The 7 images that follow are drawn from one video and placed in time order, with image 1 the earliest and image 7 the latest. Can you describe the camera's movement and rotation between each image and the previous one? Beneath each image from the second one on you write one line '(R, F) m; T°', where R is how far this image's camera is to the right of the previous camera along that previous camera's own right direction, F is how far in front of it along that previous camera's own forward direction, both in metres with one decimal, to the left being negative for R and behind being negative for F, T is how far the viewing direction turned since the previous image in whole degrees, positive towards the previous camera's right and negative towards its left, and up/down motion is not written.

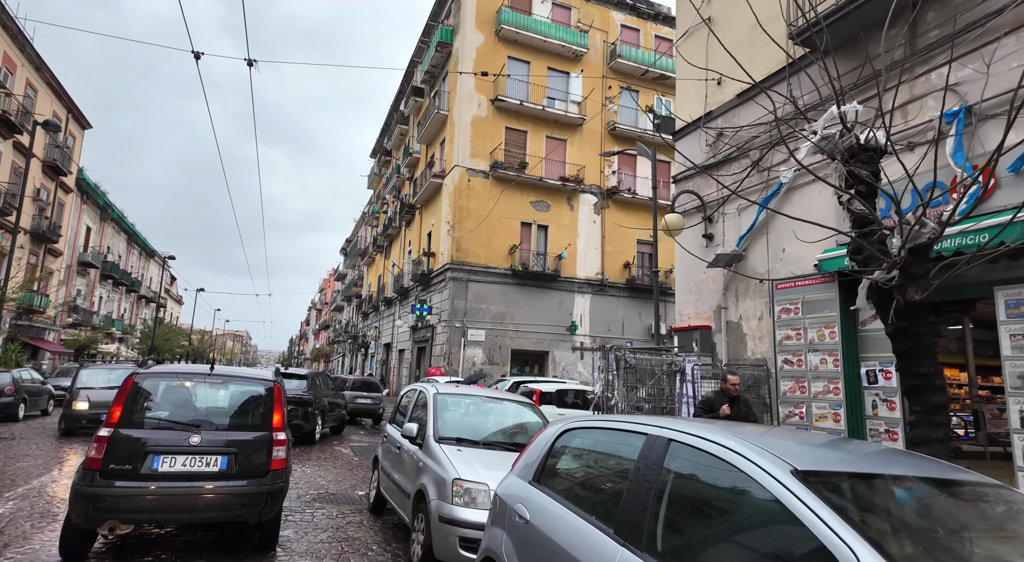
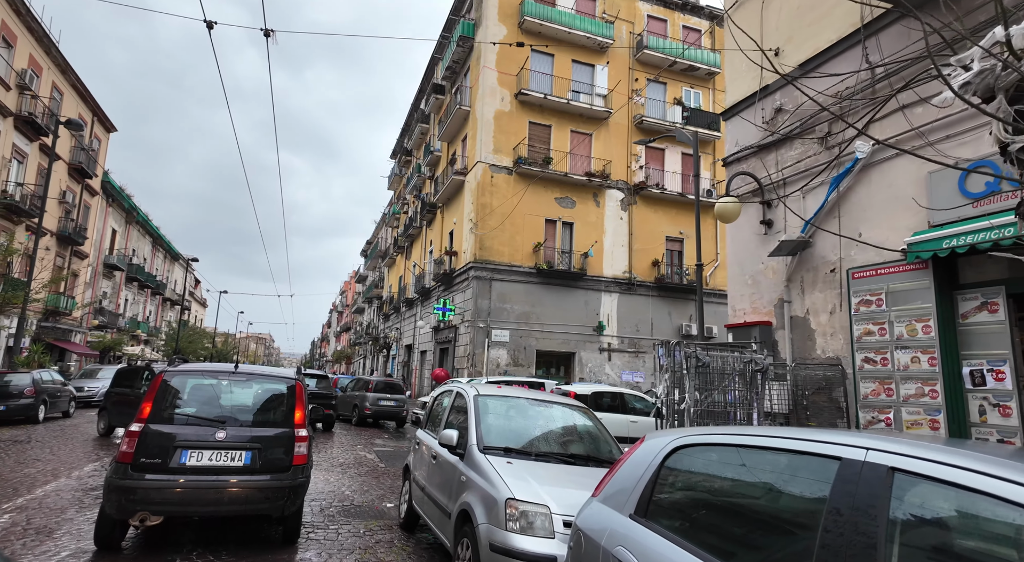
(-0.3, +0.7) m; -2°
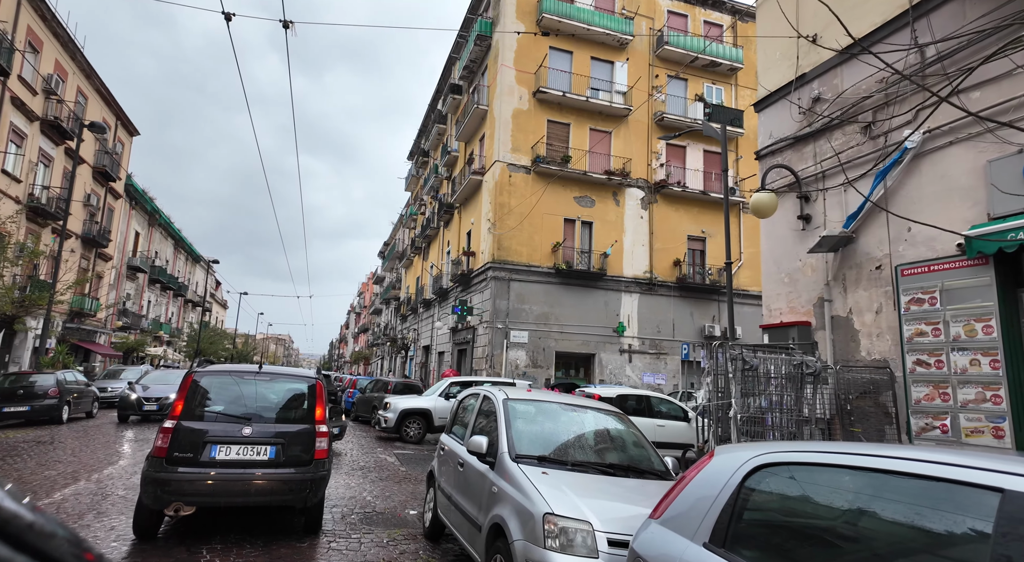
(-0.1, +0.3) m; -2°
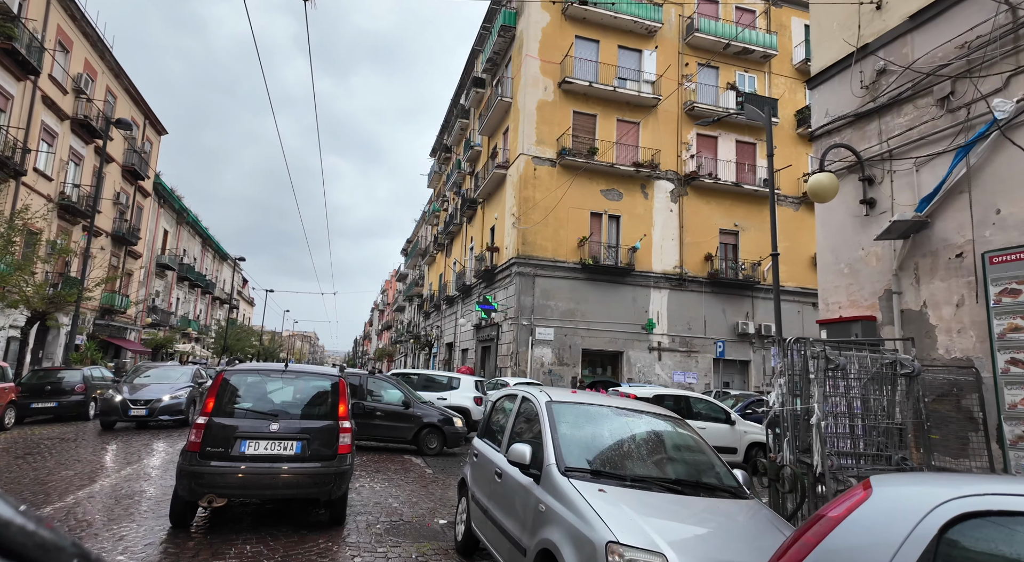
(-0.1, +0.5) m; -2°
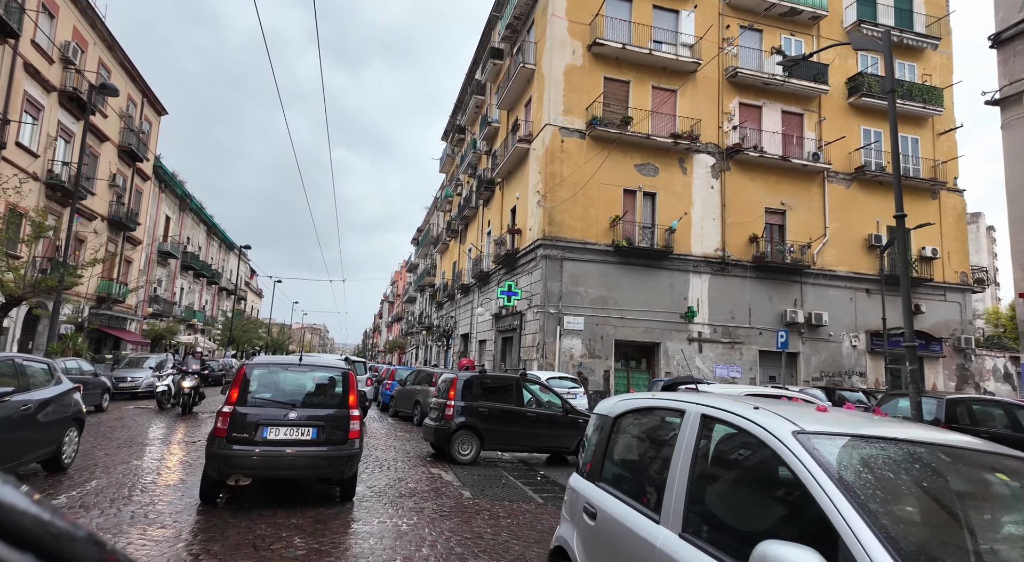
(-0.6, +2.1) m; -1°
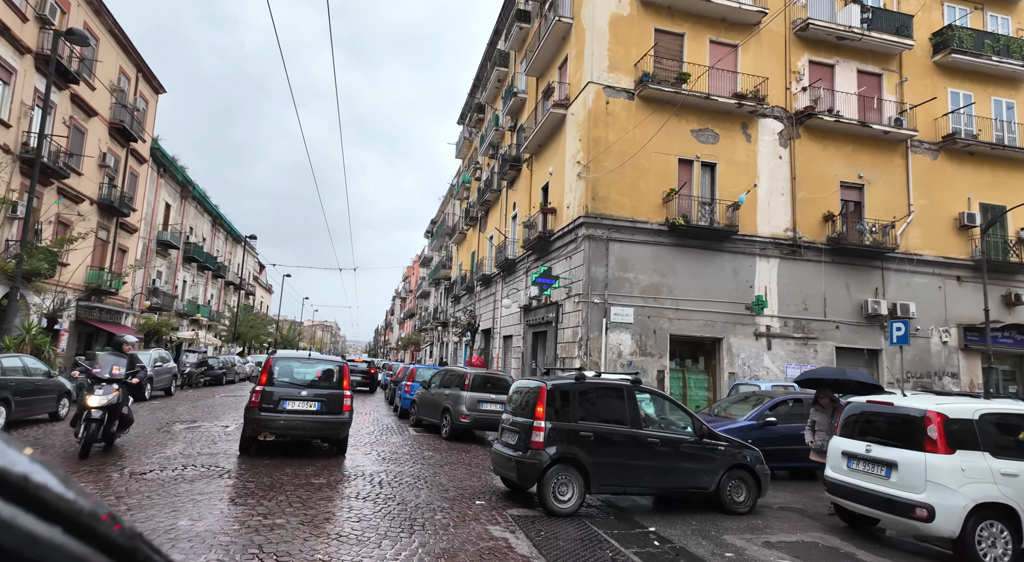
(-0.8, +2.9) m; -1°
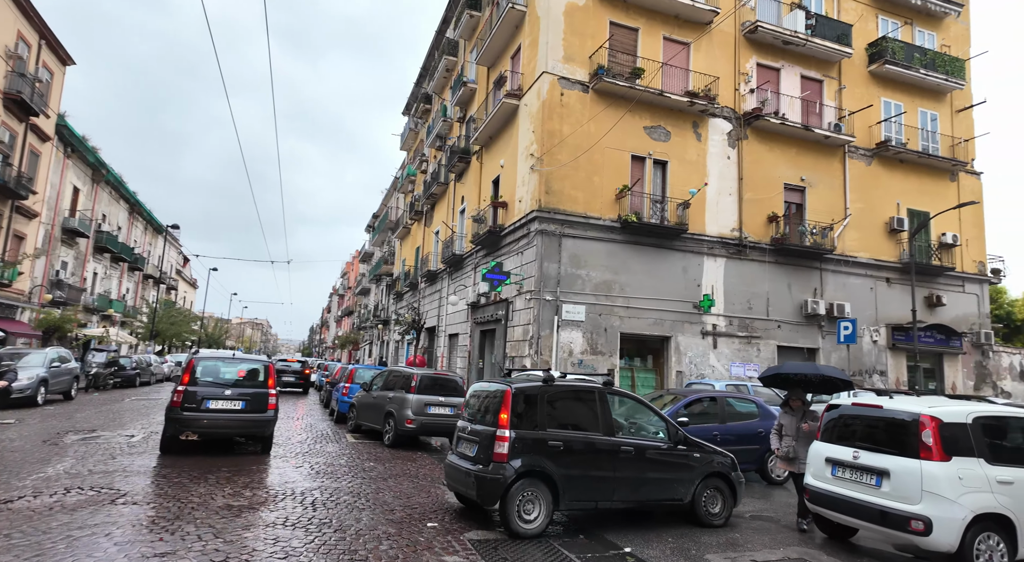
(-0.2, +0.7) m; +6°
